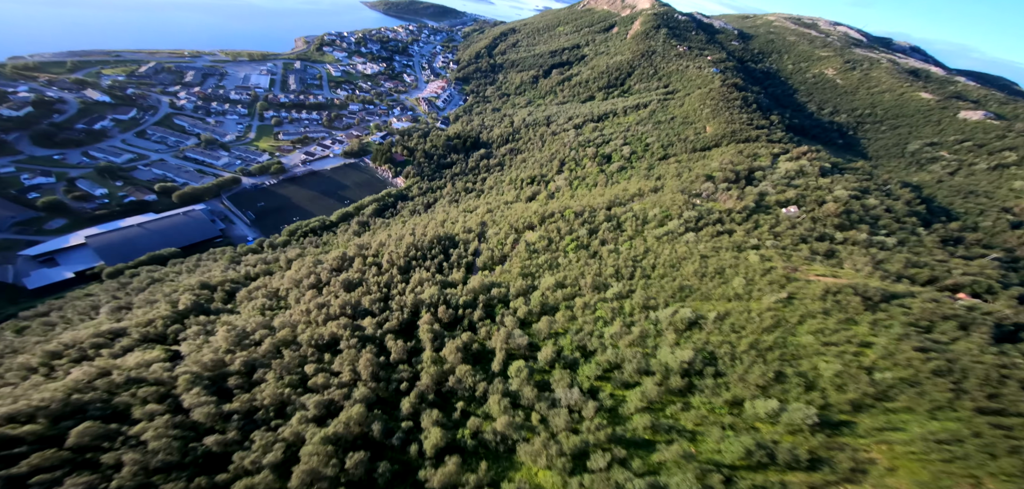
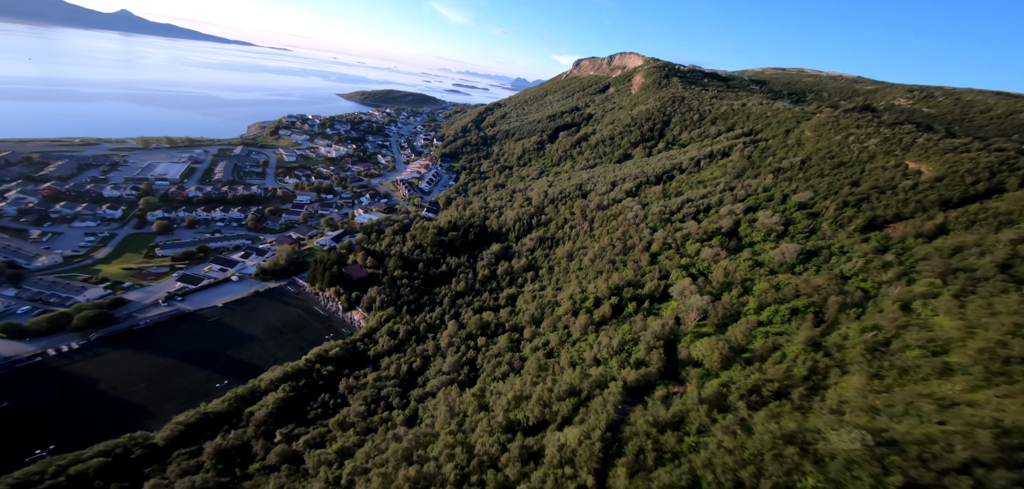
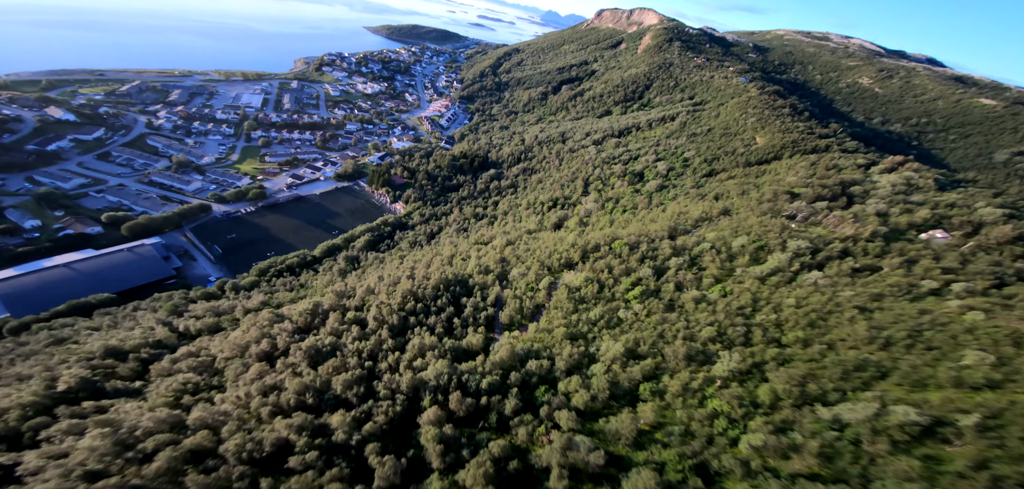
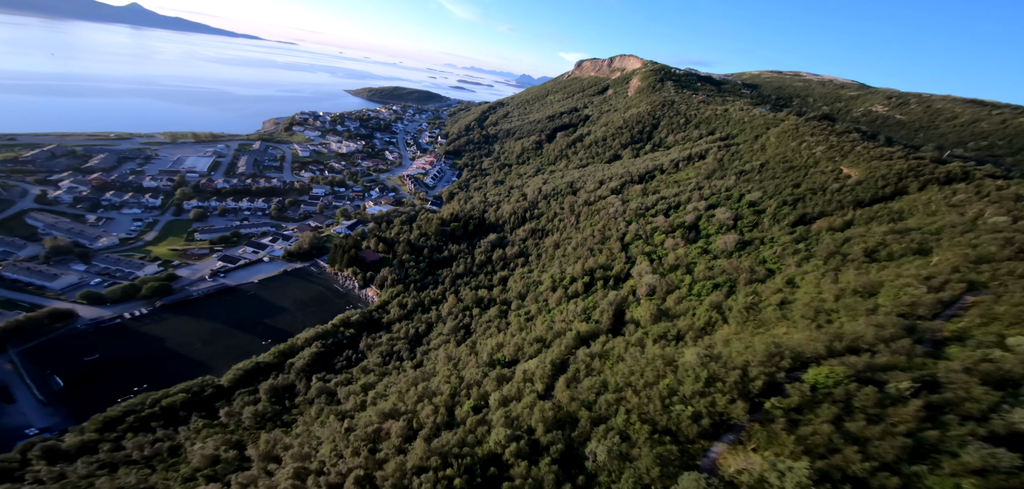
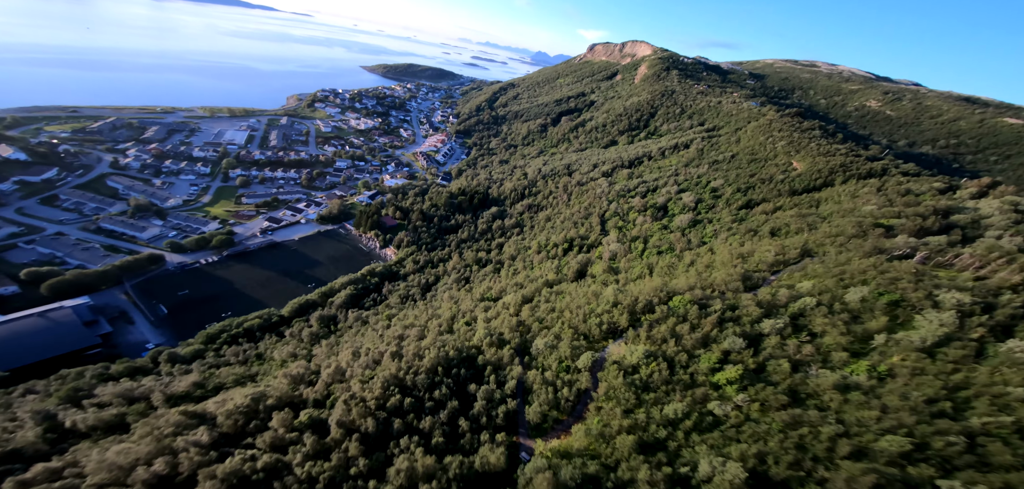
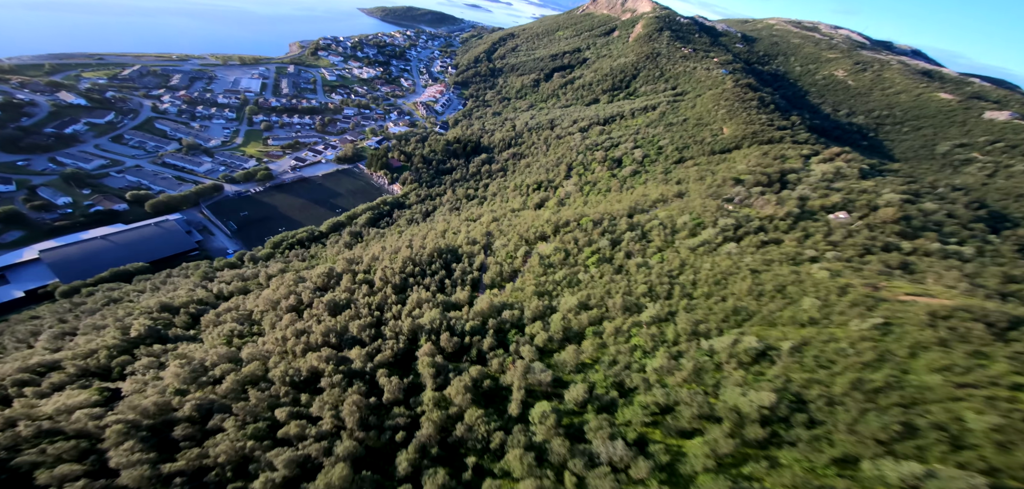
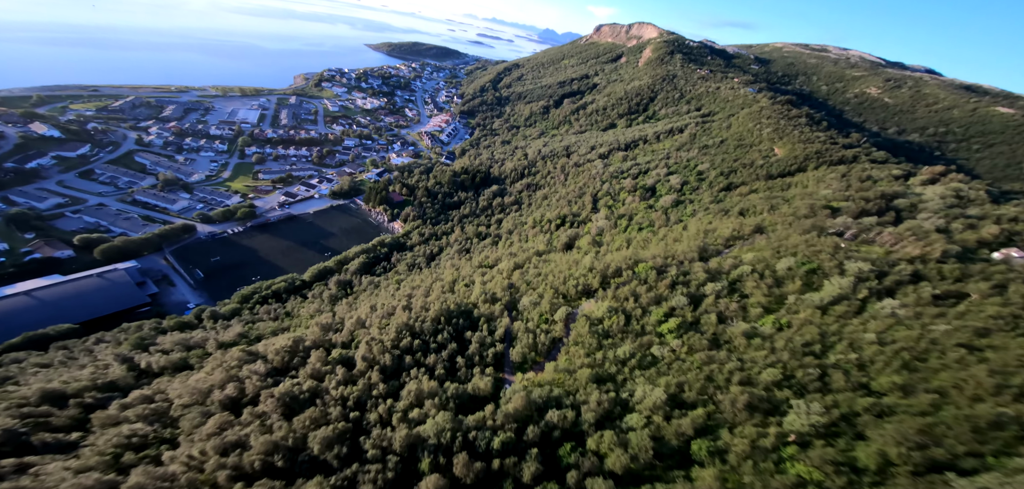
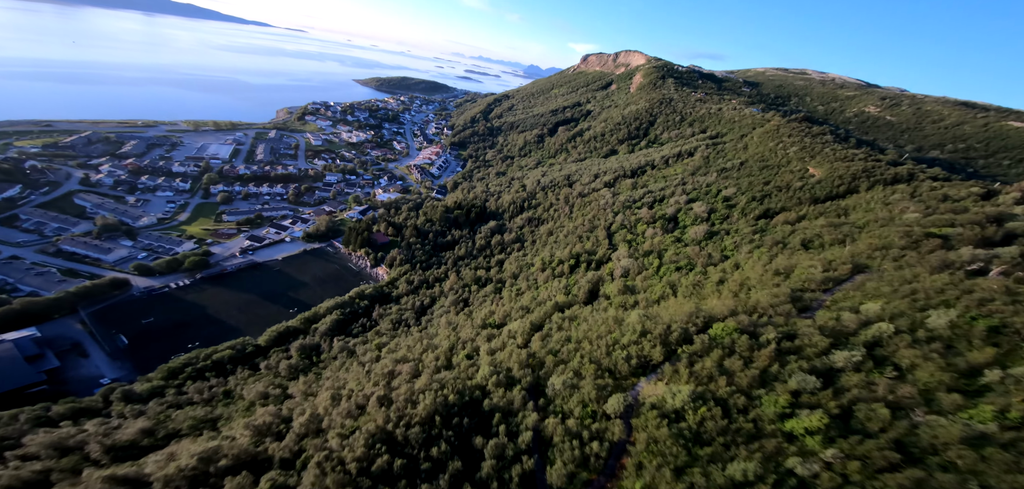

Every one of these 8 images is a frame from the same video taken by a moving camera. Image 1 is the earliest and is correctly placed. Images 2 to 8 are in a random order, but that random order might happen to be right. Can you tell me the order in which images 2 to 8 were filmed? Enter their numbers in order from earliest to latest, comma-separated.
6, 3, 7, 5, 8, 4, 2
